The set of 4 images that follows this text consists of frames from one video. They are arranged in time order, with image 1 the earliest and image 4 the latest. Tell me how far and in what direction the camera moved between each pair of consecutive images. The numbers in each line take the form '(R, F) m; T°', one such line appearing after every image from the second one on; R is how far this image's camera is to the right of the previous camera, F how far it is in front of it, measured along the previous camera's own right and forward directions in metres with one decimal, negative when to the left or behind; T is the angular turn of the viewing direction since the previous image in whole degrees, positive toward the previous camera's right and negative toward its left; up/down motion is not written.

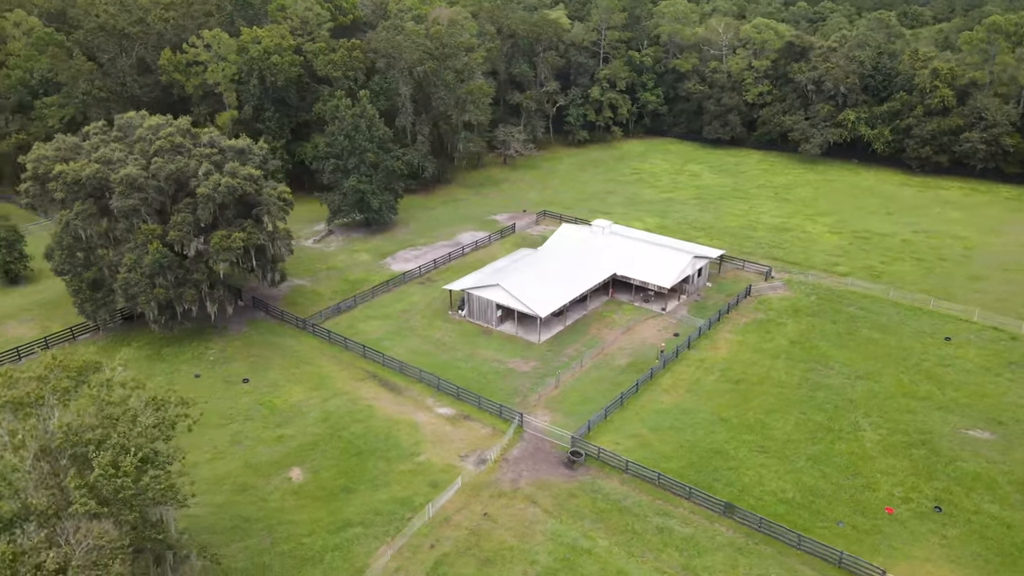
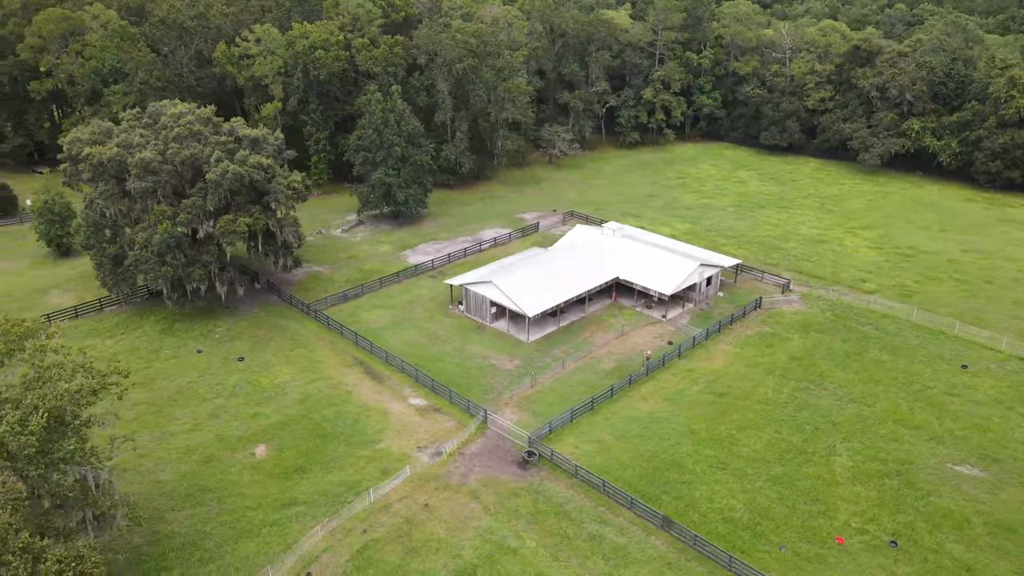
(+4.6, +0.2) m; -7°
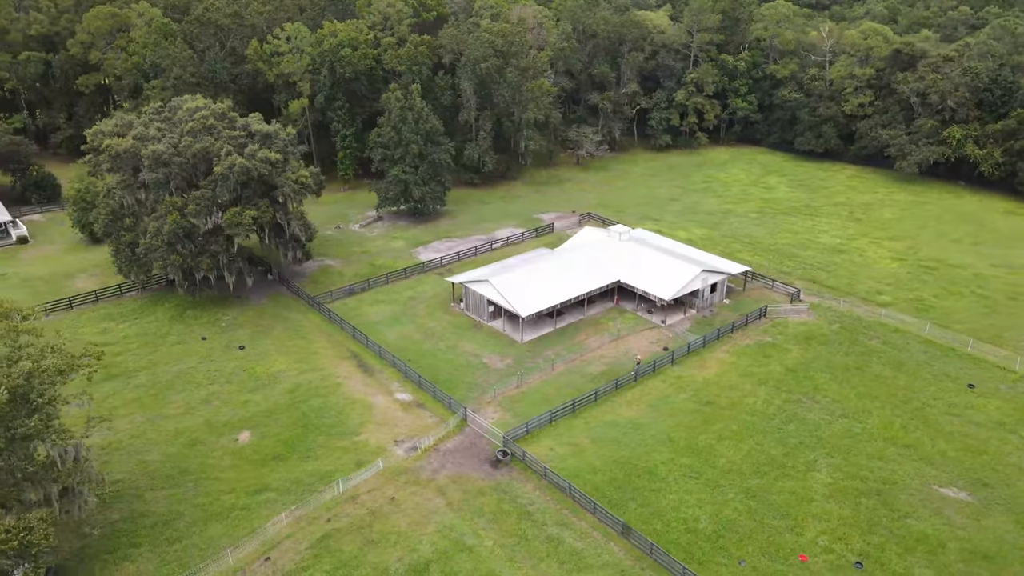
(+2.7, 0.0) m; -4°
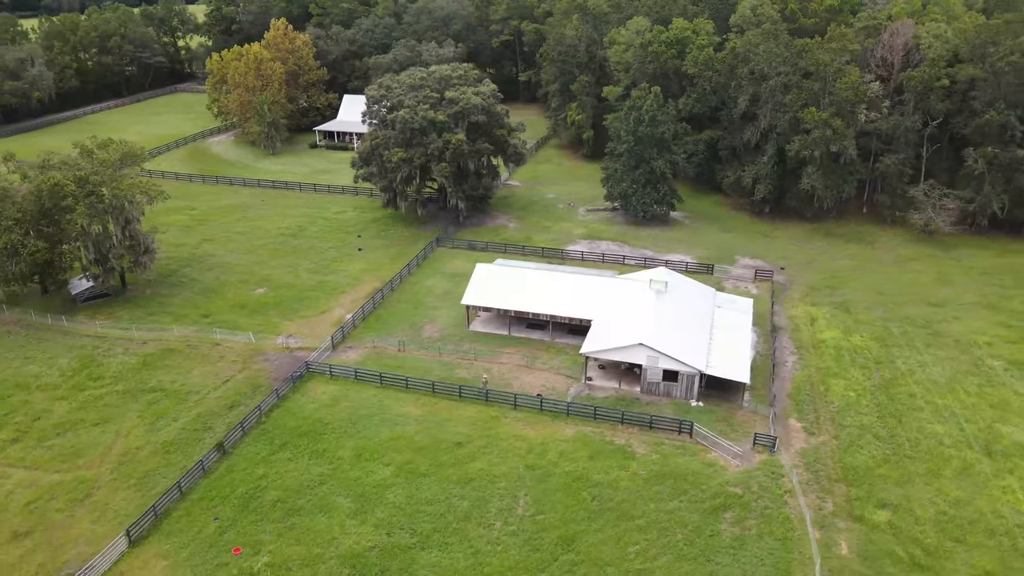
(+27.5, +12.4) m; -49°
